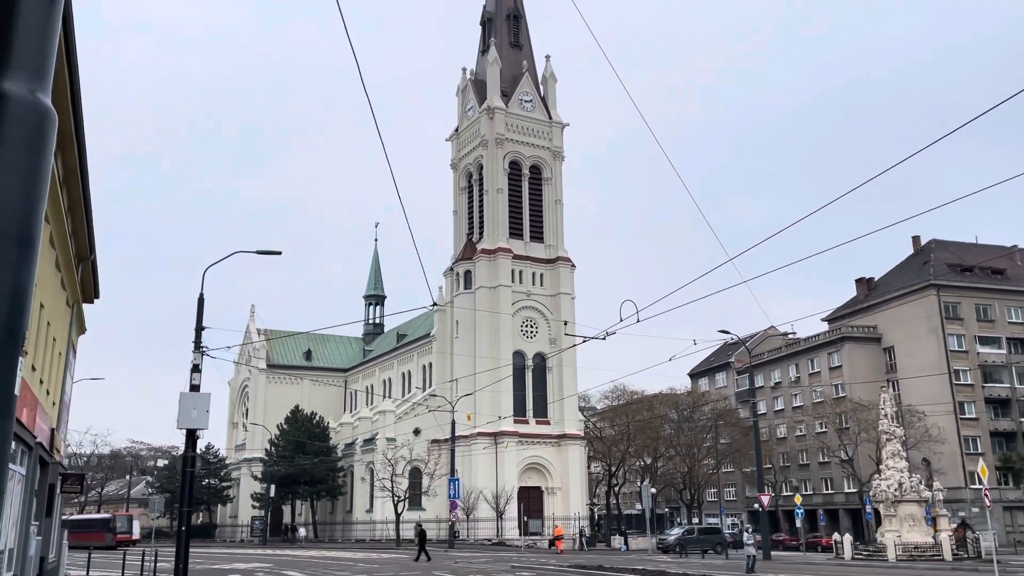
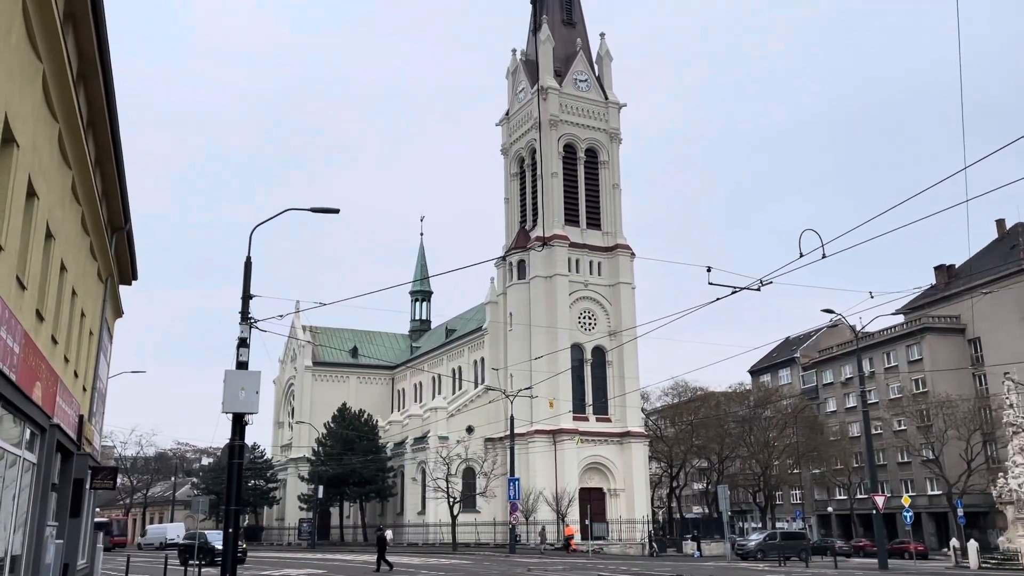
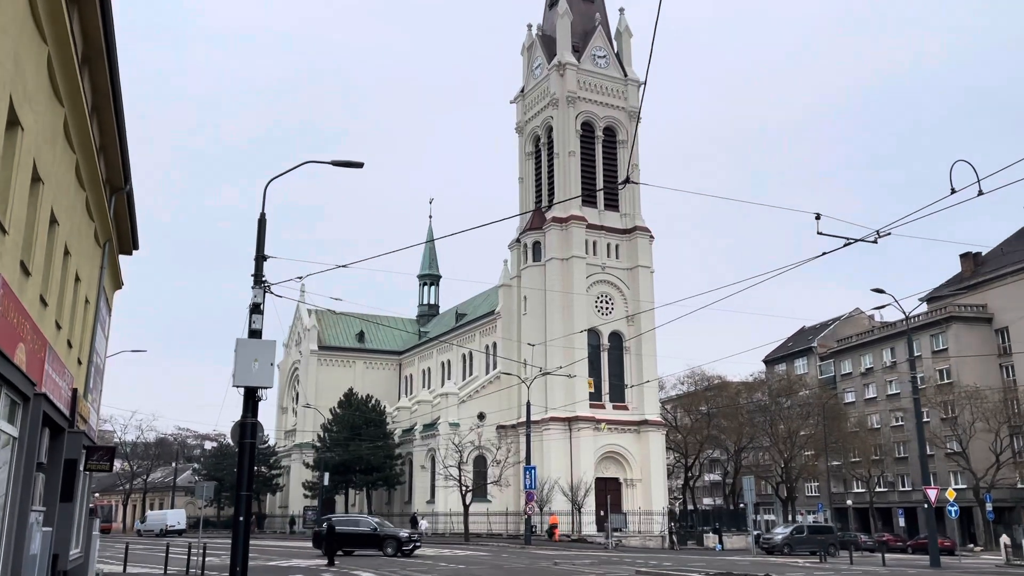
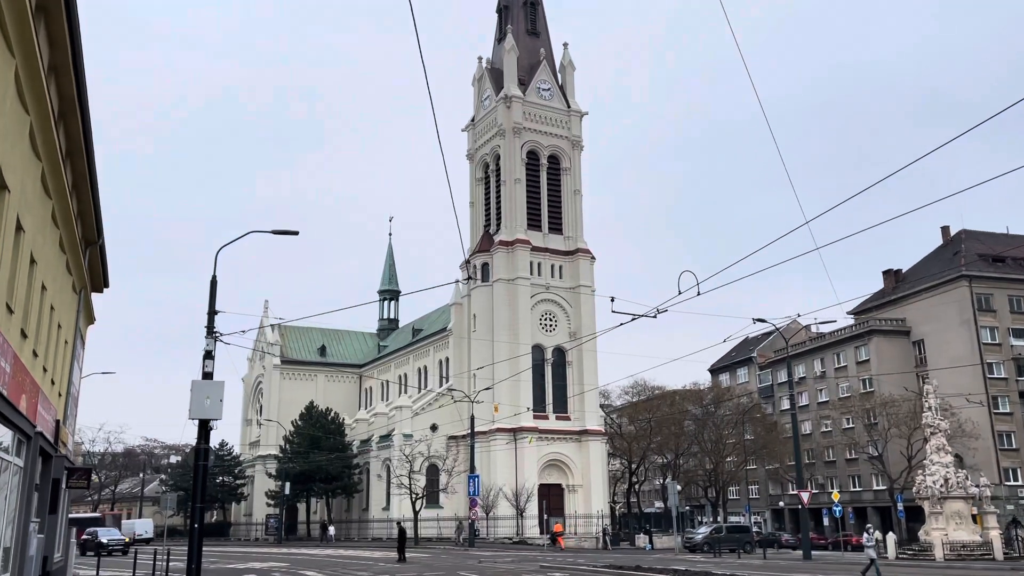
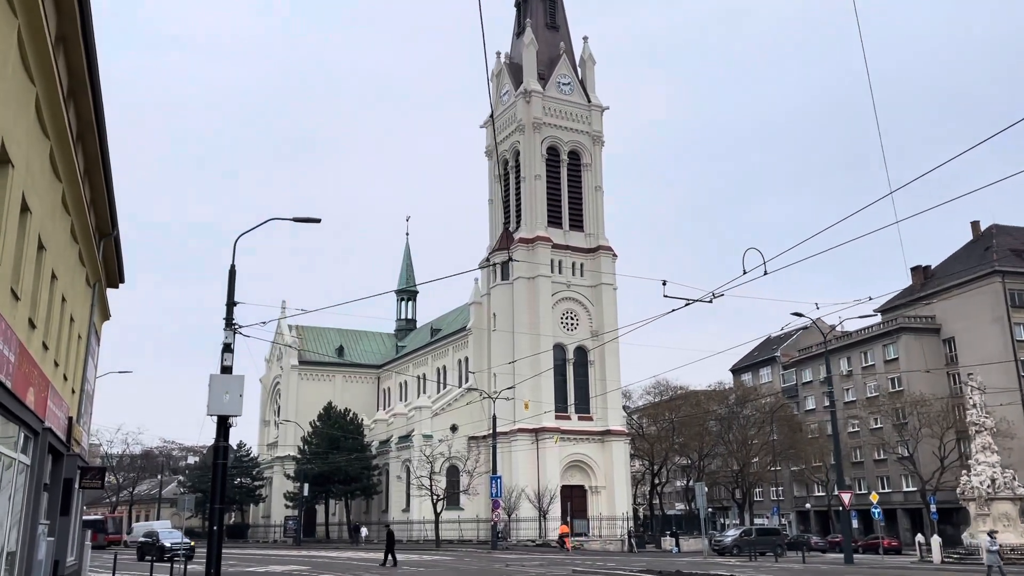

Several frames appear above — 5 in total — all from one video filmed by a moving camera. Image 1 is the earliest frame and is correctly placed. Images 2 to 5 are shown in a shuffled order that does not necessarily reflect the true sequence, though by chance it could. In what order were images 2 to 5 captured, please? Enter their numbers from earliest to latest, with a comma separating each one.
4, 5, 2, 3
